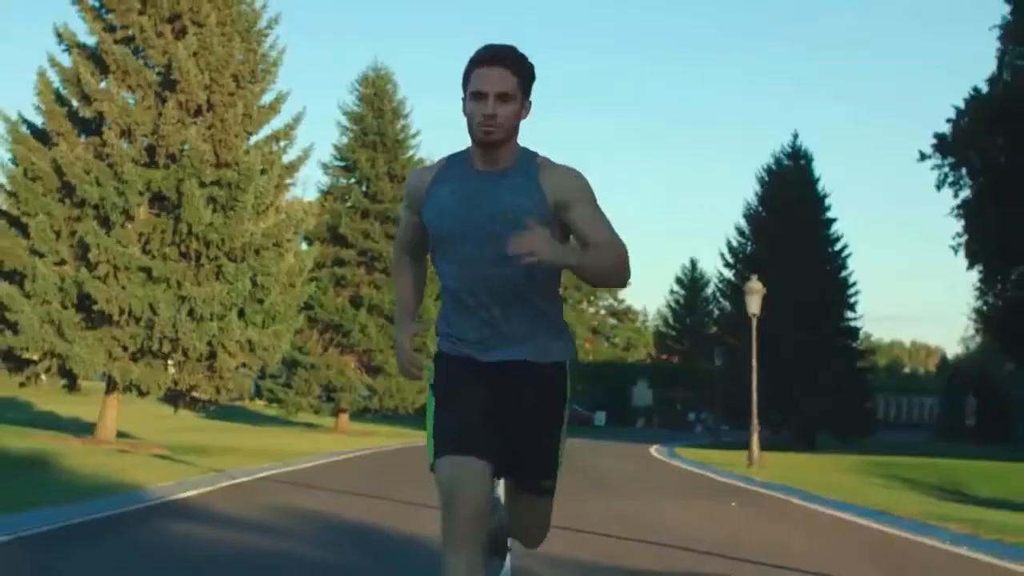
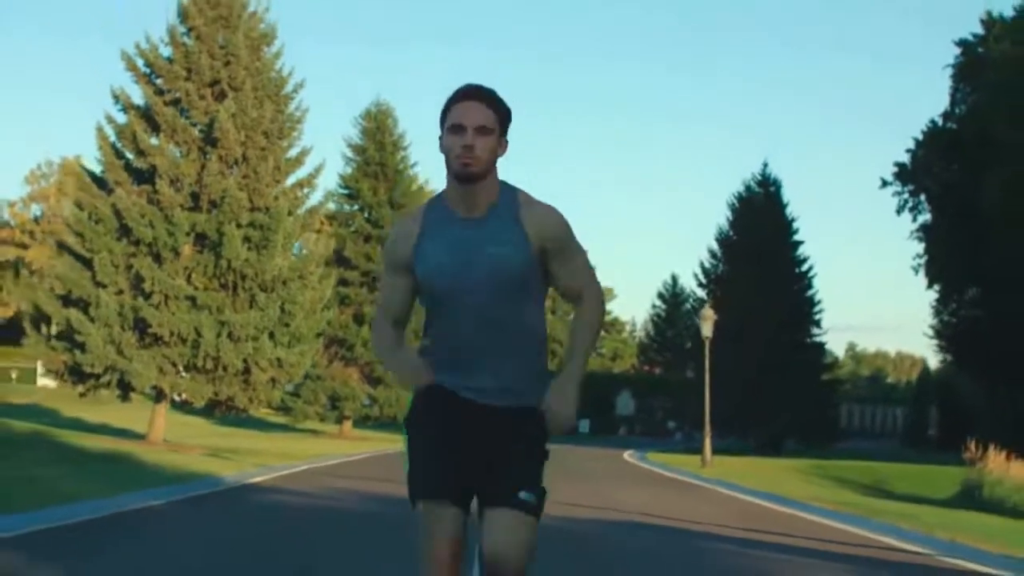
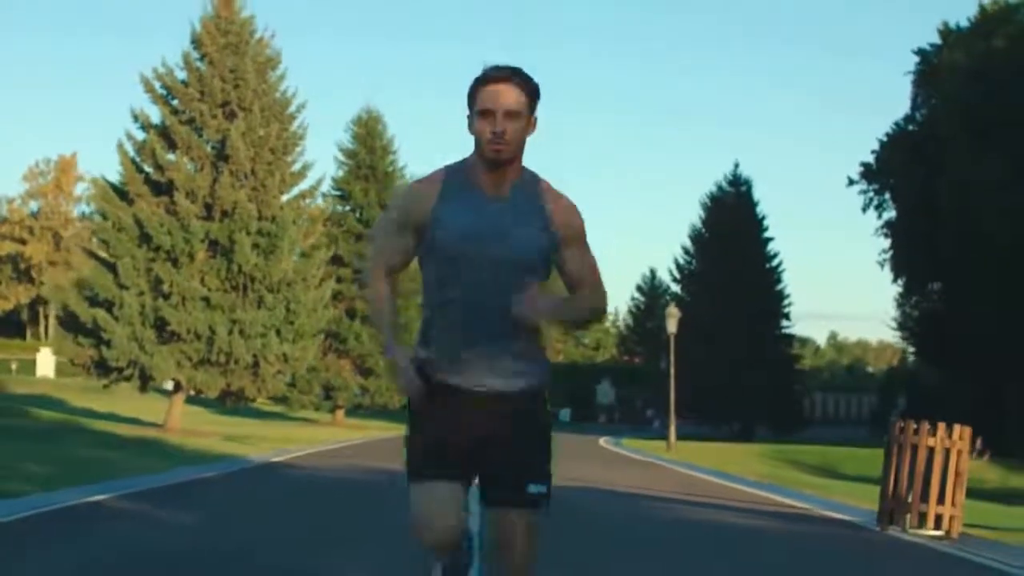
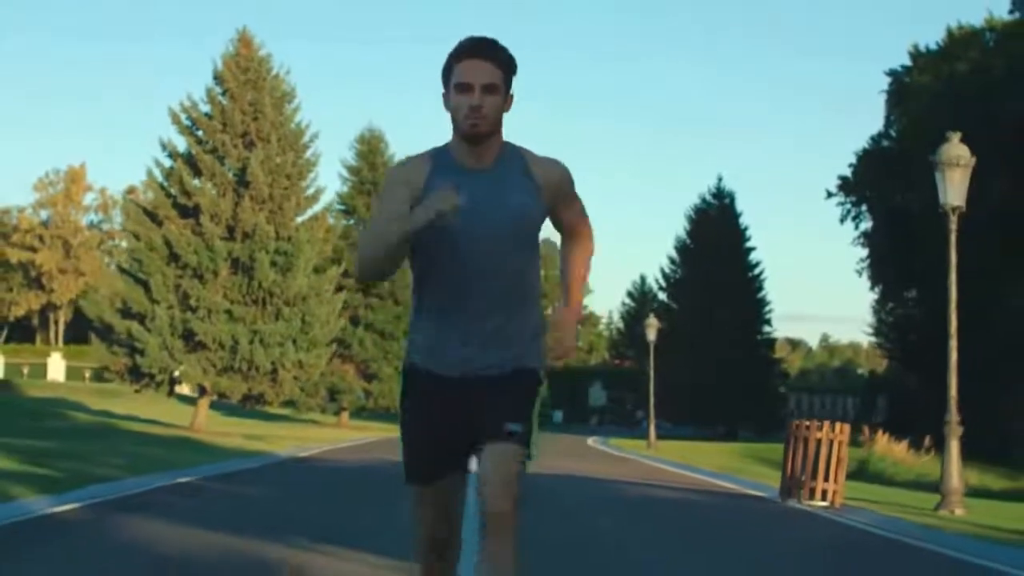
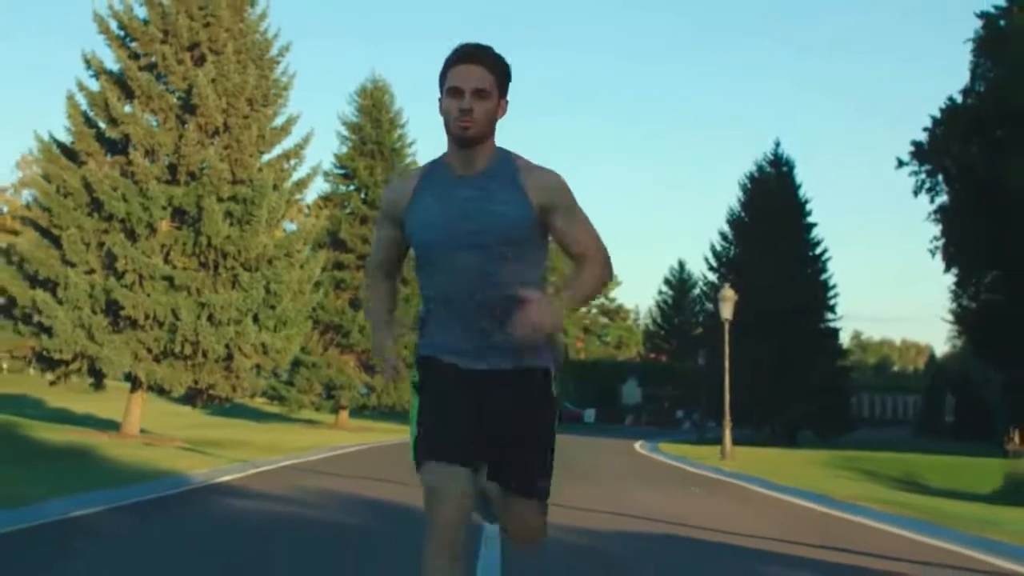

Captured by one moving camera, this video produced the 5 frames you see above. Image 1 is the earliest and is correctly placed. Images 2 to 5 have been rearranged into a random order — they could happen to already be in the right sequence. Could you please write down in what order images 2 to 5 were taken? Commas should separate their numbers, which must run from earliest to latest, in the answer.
5, 2, 3, 4
